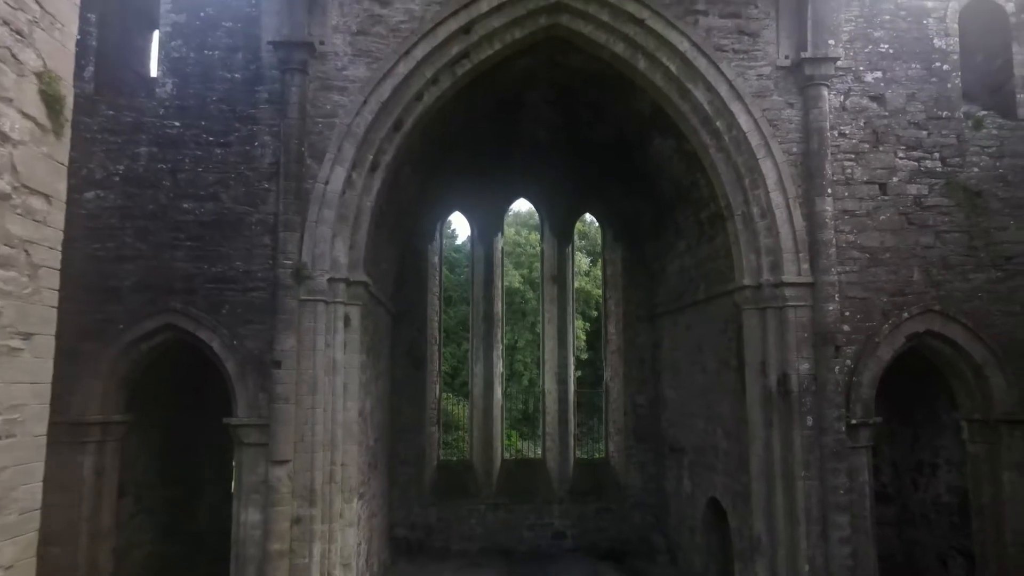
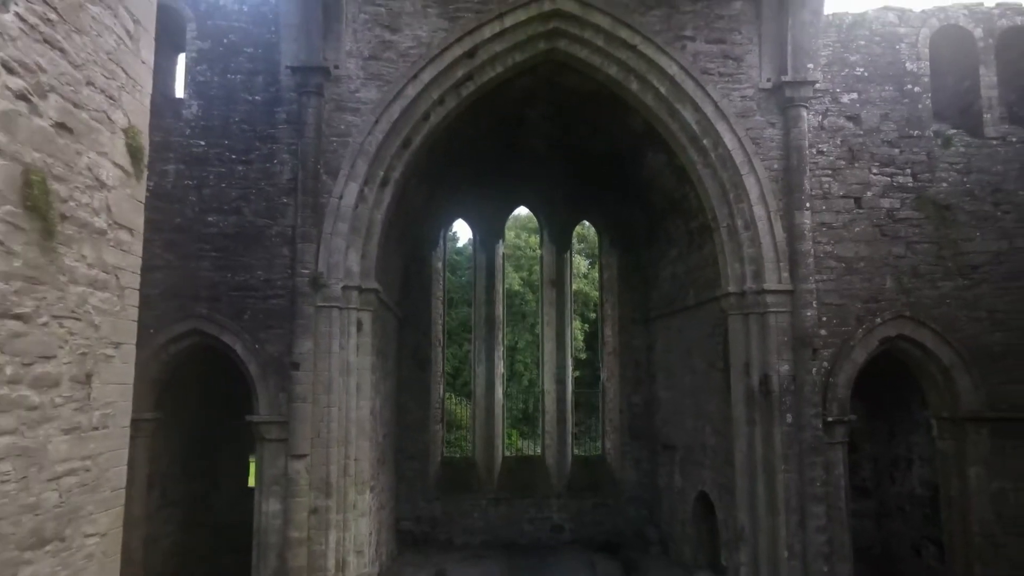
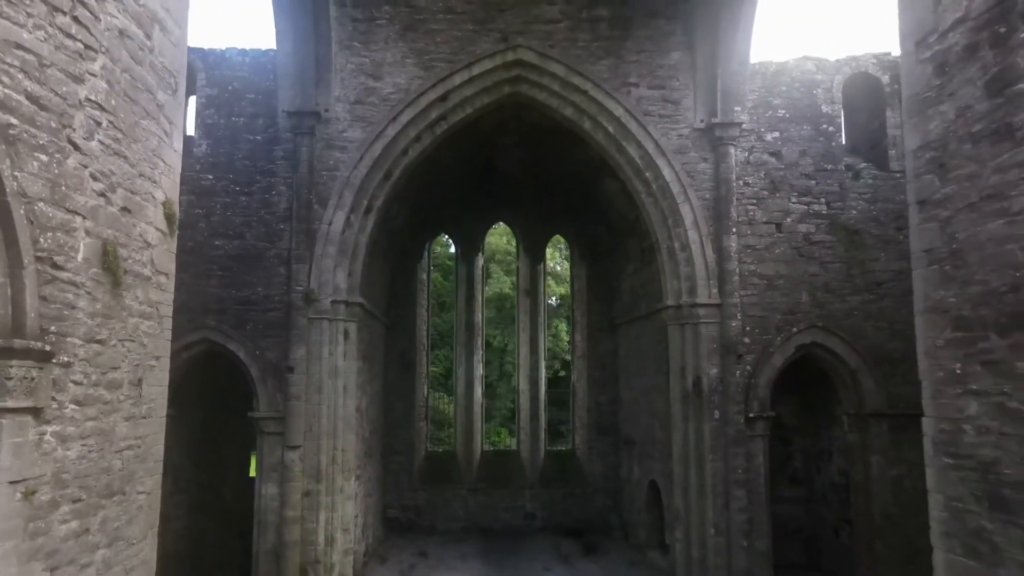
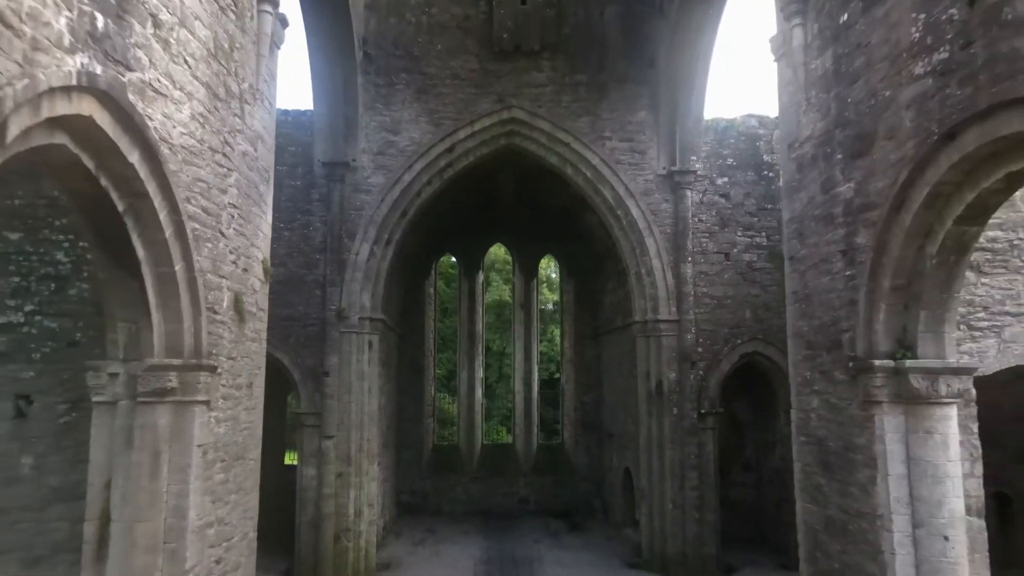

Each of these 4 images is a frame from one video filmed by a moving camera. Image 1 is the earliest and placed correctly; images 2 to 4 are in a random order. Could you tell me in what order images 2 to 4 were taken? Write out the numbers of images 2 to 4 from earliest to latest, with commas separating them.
2, 3, 4
